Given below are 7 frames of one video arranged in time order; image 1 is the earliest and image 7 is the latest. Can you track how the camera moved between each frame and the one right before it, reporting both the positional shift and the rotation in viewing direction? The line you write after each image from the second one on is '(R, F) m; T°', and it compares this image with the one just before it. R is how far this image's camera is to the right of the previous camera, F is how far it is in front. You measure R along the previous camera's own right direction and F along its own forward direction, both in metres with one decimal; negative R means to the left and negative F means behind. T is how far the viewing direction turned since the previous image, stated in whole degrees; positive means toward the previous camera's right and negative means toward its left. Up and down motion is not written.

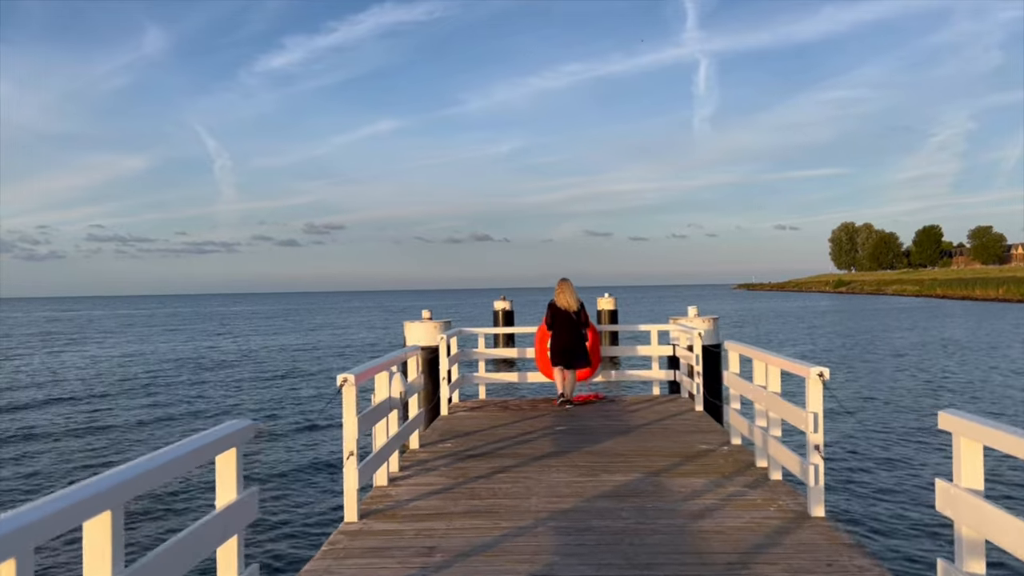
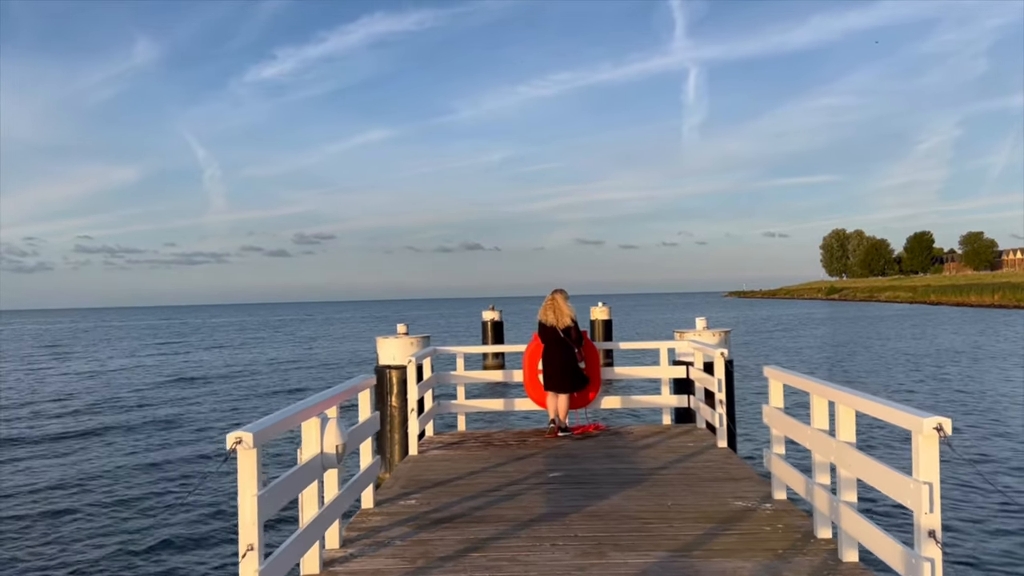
(+0.1, +1.6) m; +1°
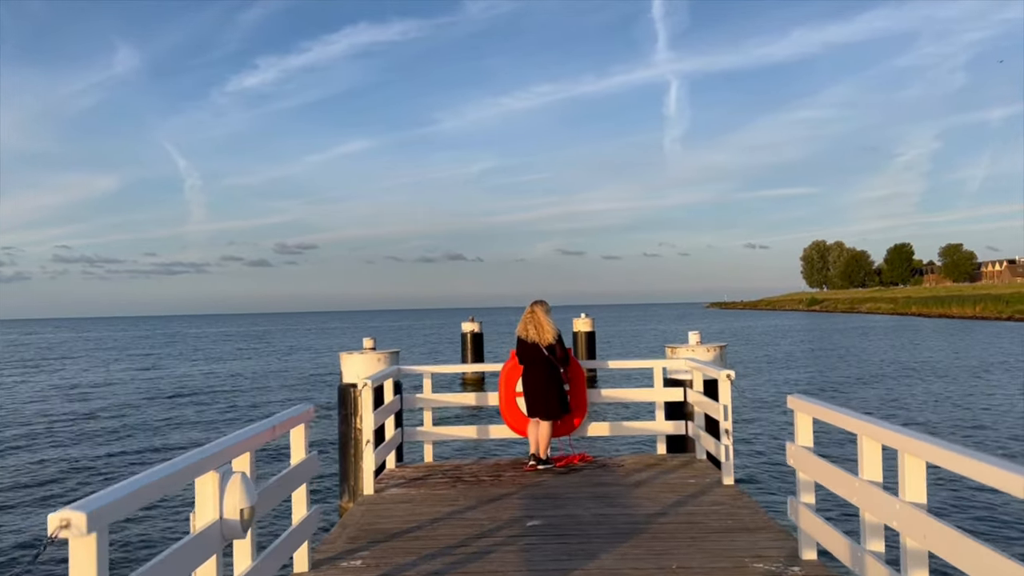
(+0.1, +1.0) m; +1°
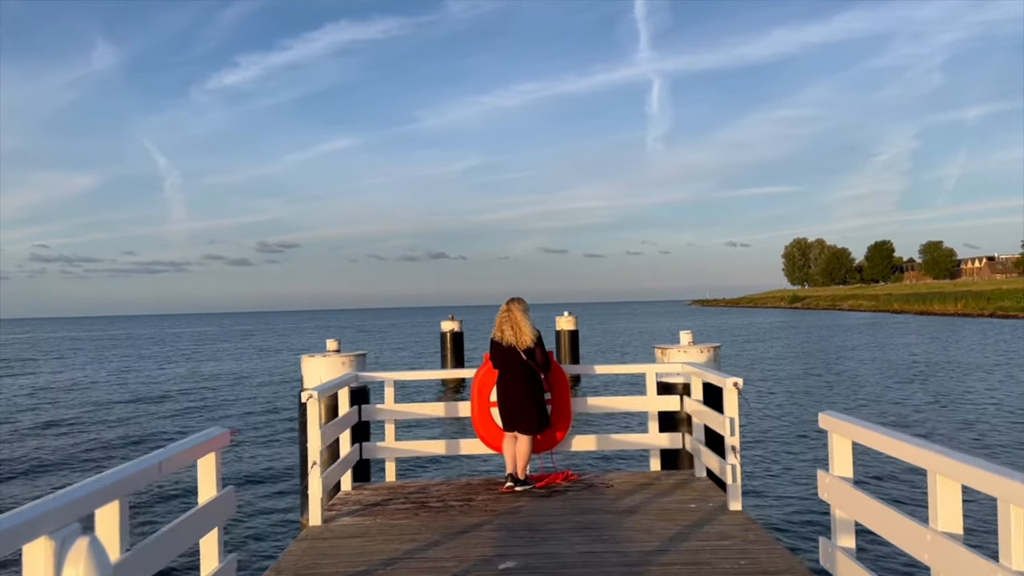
(+0.1, +0.9) m; +1°
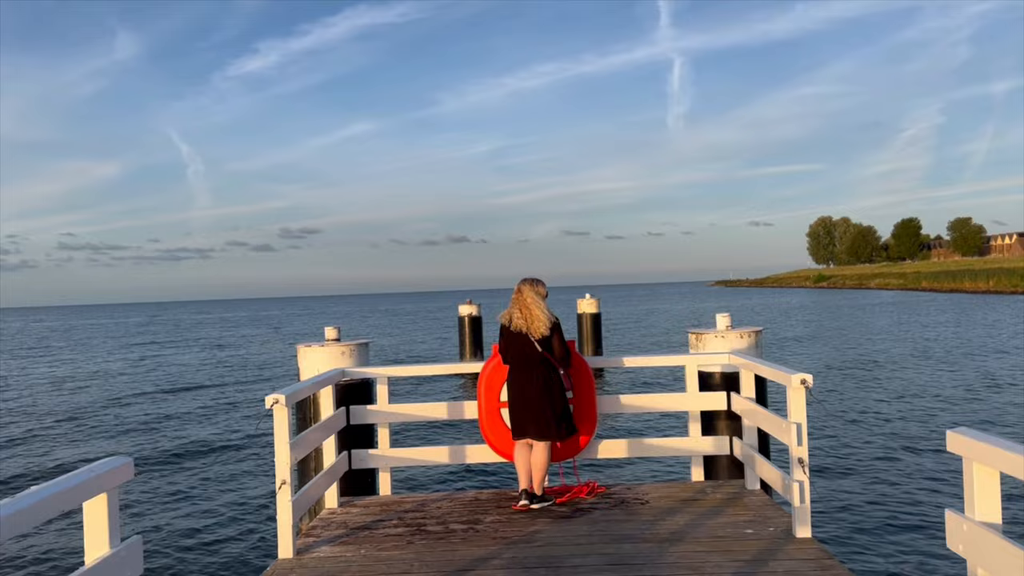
(+0.1, +1.0) m; -1°
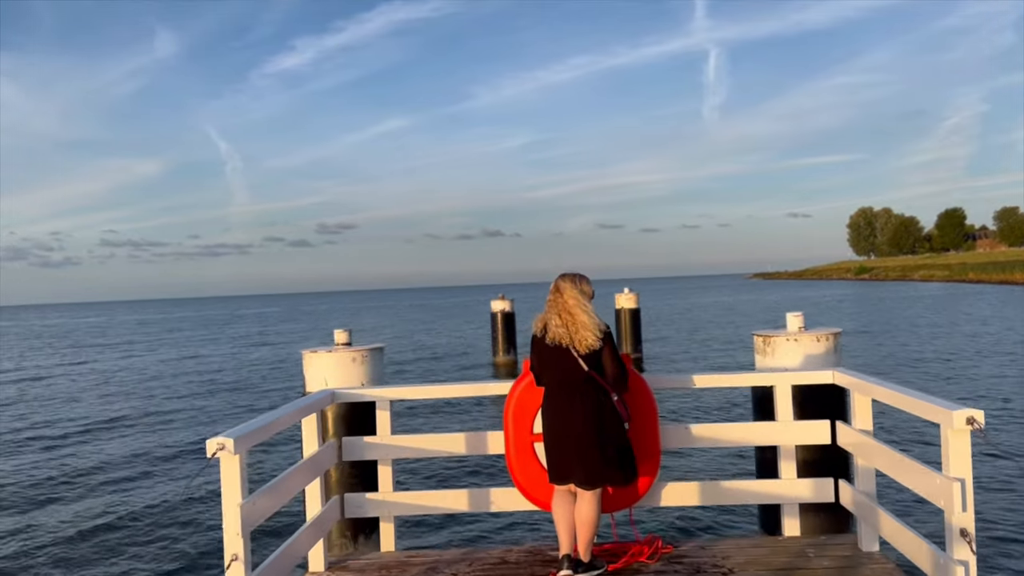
(0.0, +1.3) m; -2°
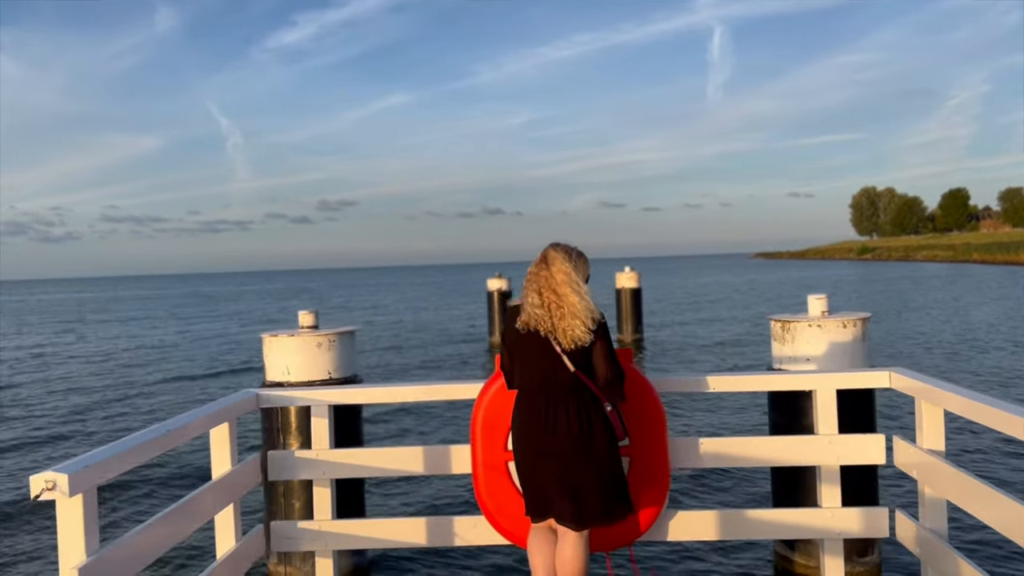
(+0.1, +0.9) m; 0°
